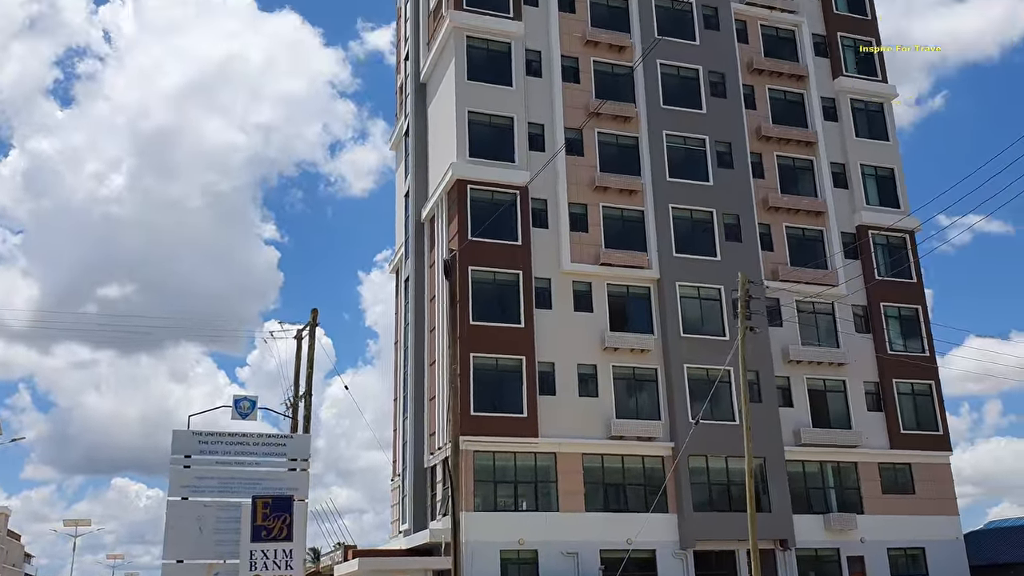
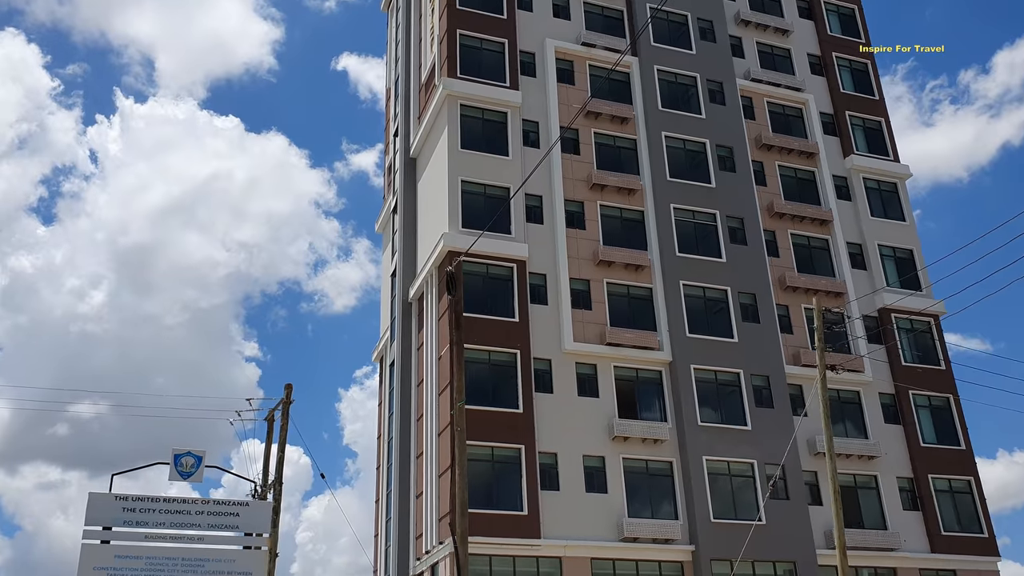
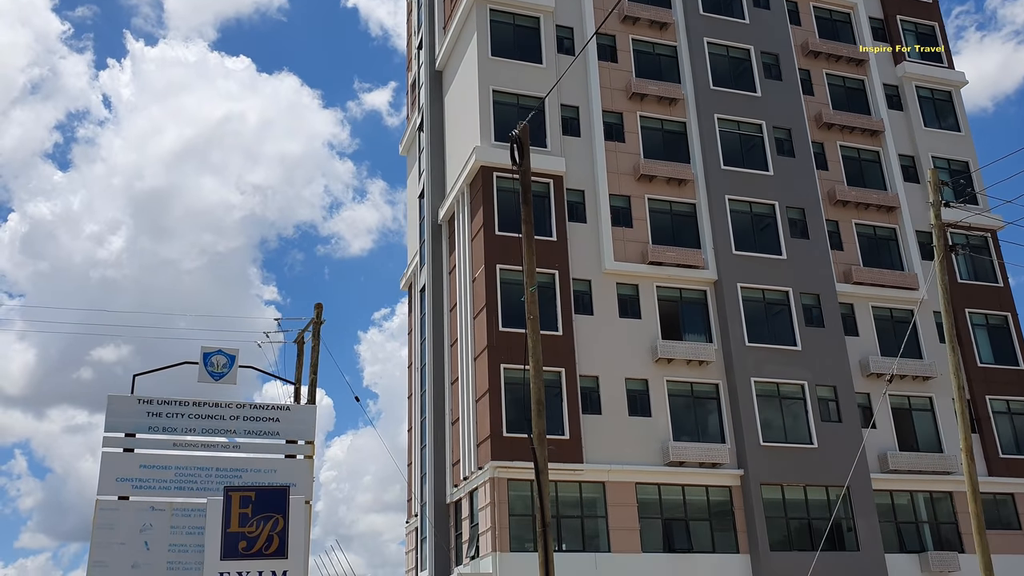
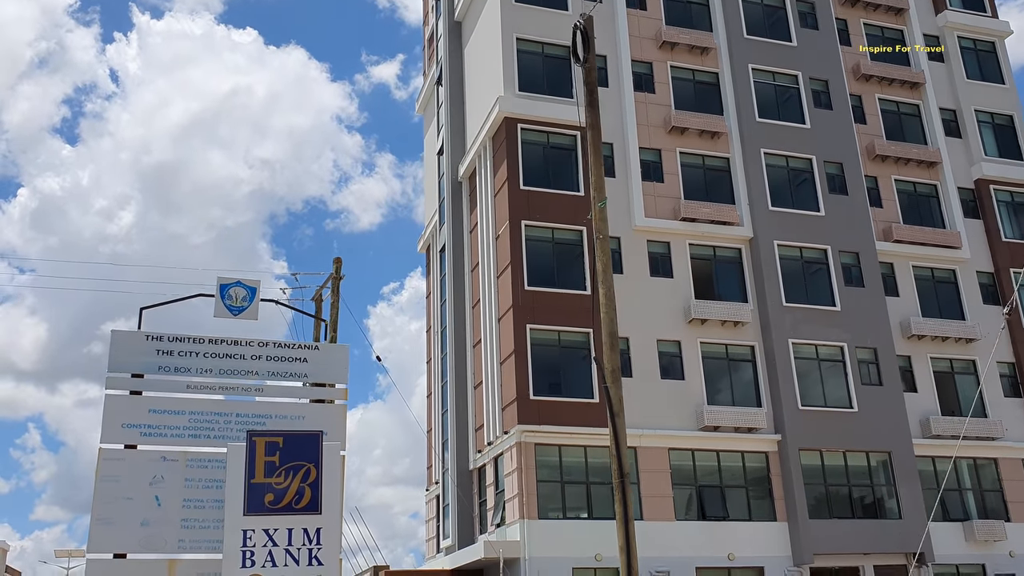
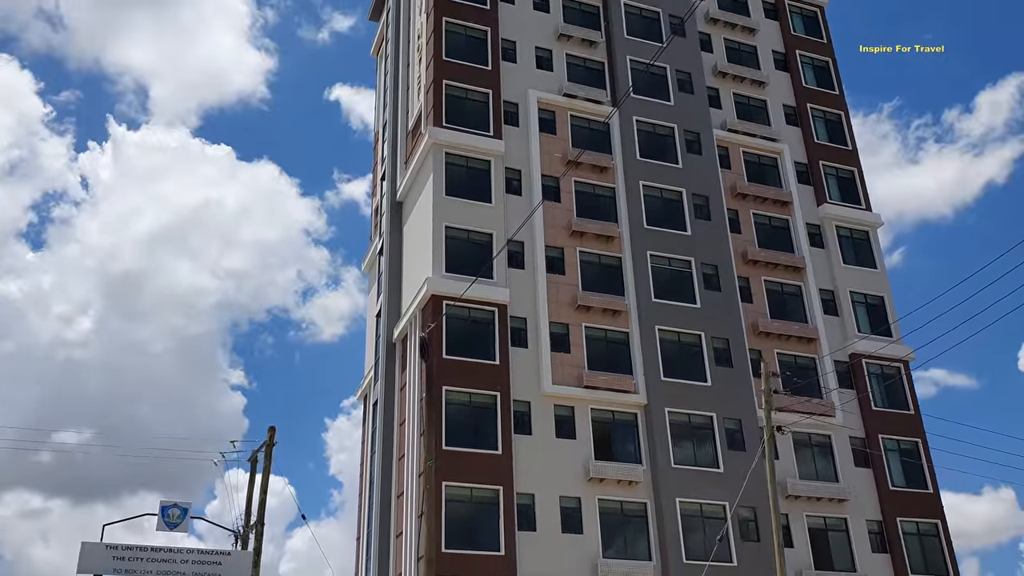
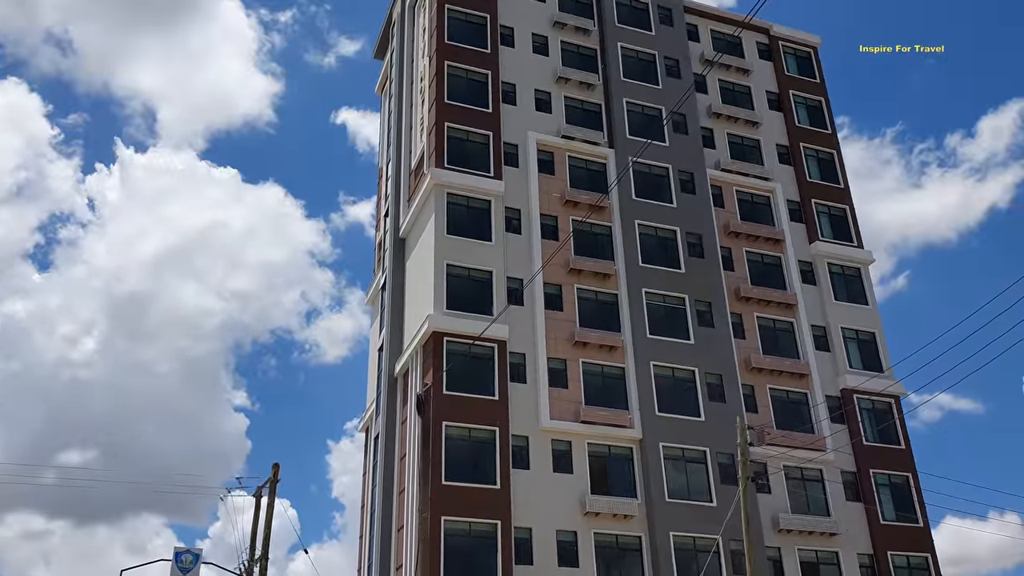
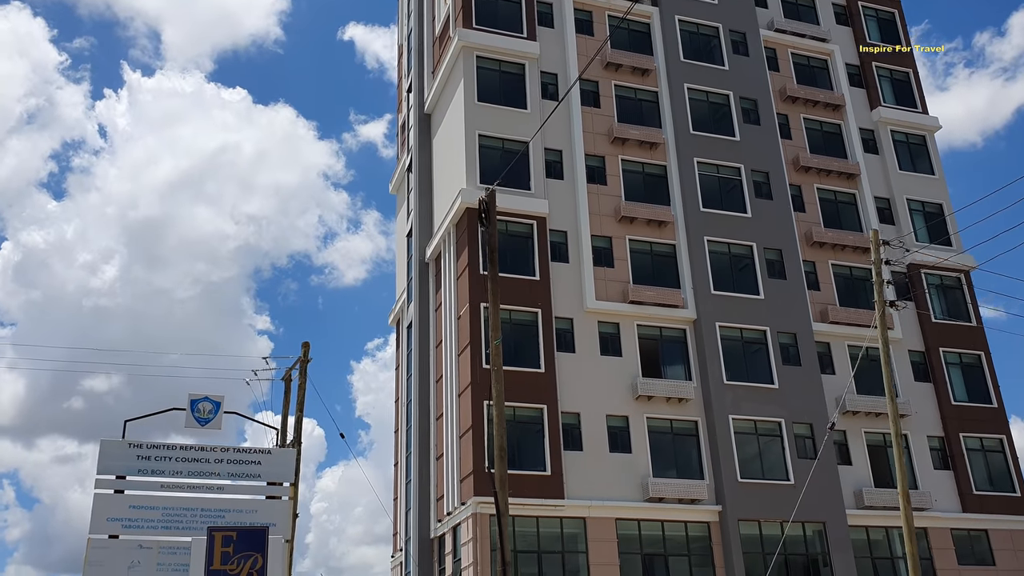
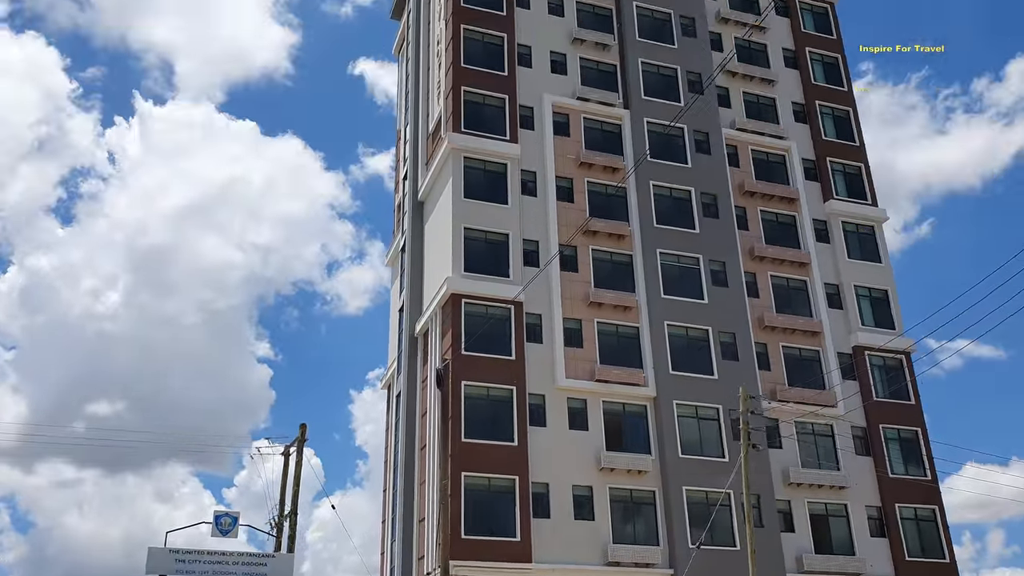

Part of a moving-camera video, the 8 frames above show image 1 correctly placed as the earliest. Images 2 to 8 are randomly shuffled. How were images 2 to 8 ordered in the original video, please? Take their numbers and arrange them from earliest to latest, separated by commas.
8, 6, 5, 2, 7, 3, 4
